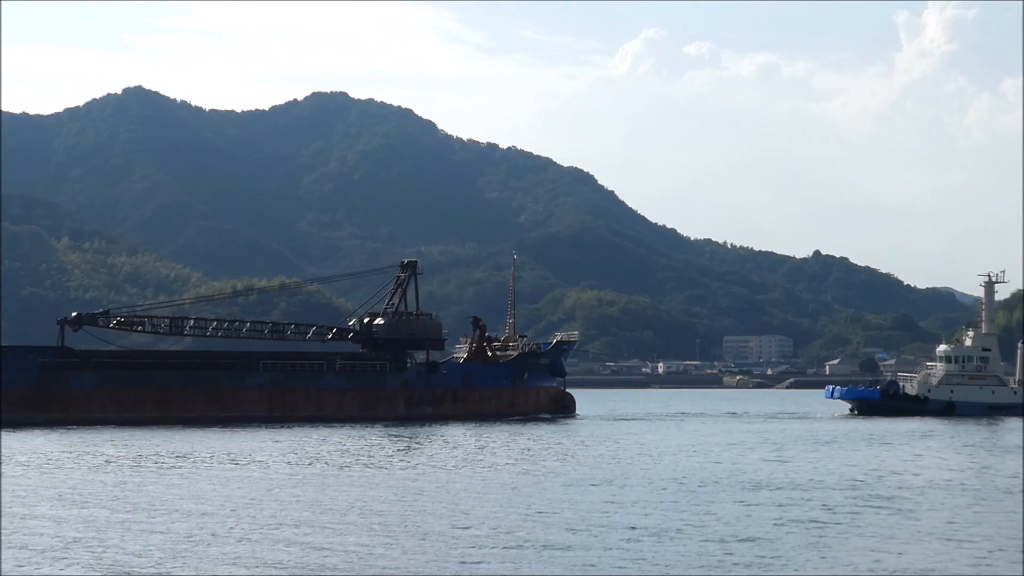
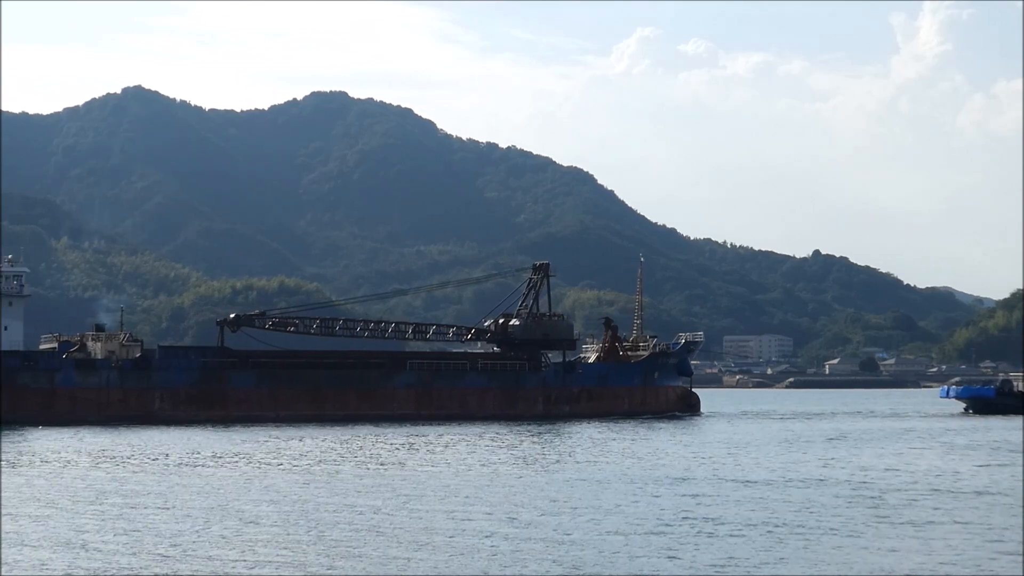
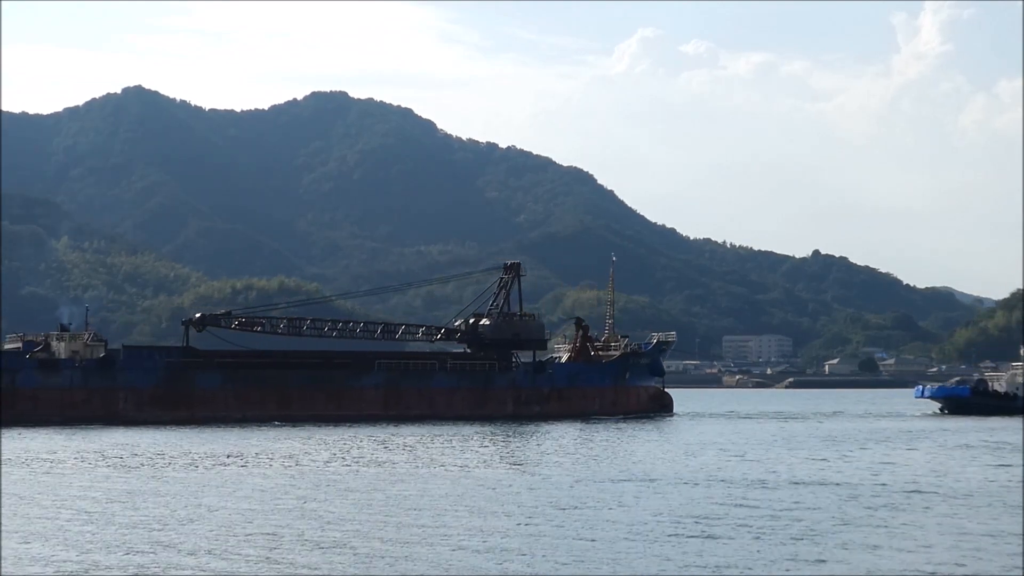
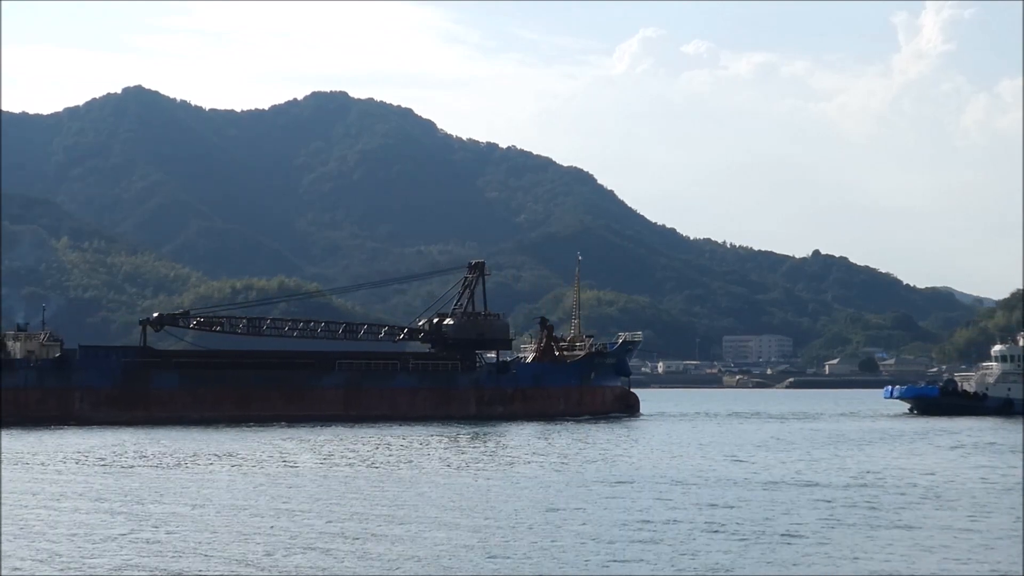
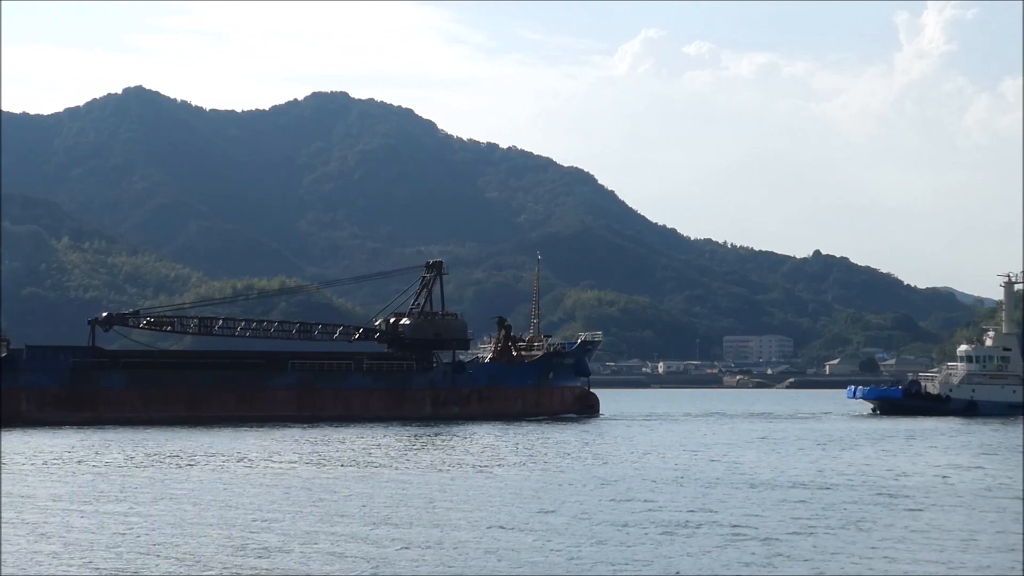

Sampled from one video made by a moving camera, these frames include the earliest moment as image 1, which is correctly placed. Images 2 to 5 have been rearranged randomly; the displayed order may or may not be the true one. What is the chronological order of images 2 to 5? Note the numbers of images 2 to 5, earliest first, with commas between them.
5, 4, 3, 2
